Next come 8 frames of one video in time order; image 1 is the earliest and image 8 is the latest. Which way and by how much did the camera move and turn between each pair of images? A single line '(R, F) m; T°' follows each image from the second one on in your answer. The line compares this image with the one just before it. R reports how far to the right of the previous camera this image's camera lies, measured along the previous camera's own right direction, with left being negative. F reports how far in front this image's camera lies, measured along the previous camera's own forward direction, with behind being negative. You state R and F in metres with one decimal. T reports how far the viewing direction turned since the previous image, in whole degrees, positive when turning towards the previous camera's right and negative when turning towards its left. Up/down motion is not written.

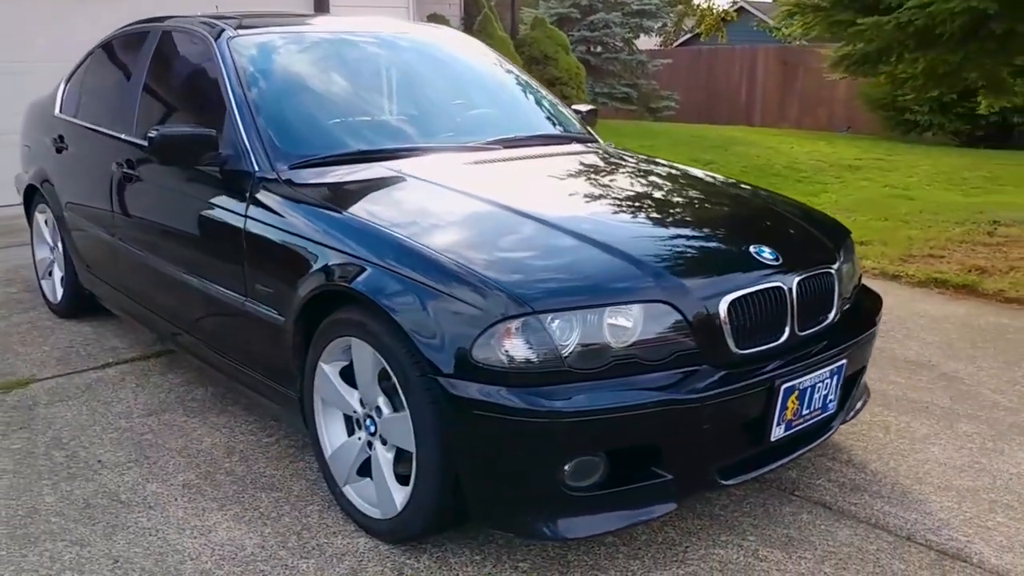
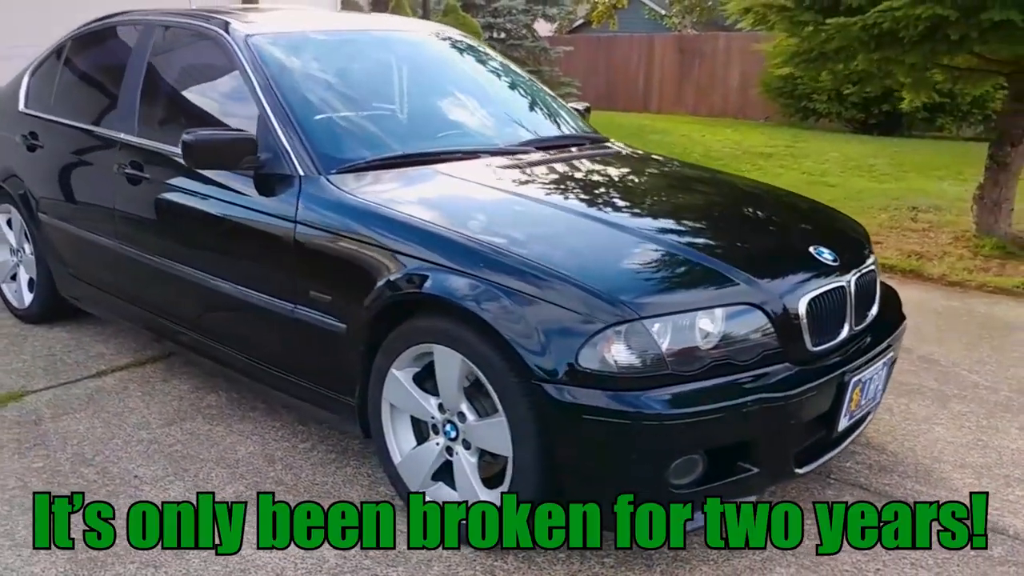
(-0.6, 0.0) m; +8°
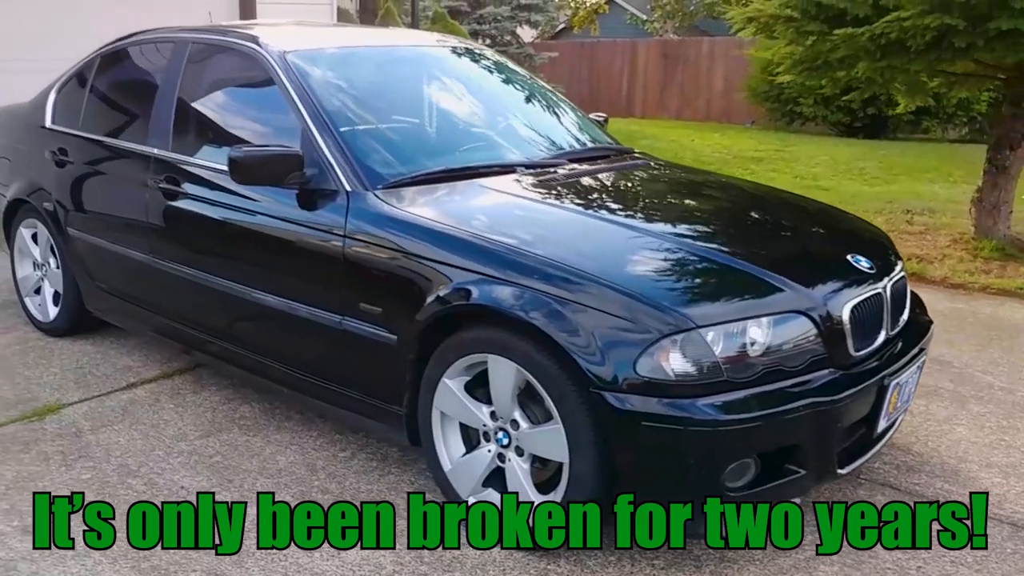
(-0.2, -0.1) m; +1°
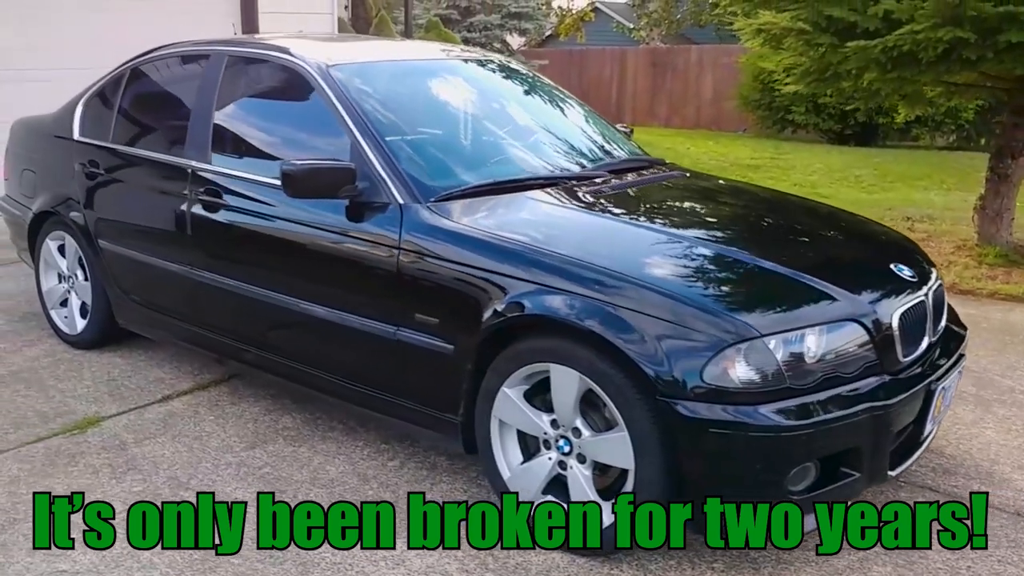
(-0.3, -0.1) m; +1°
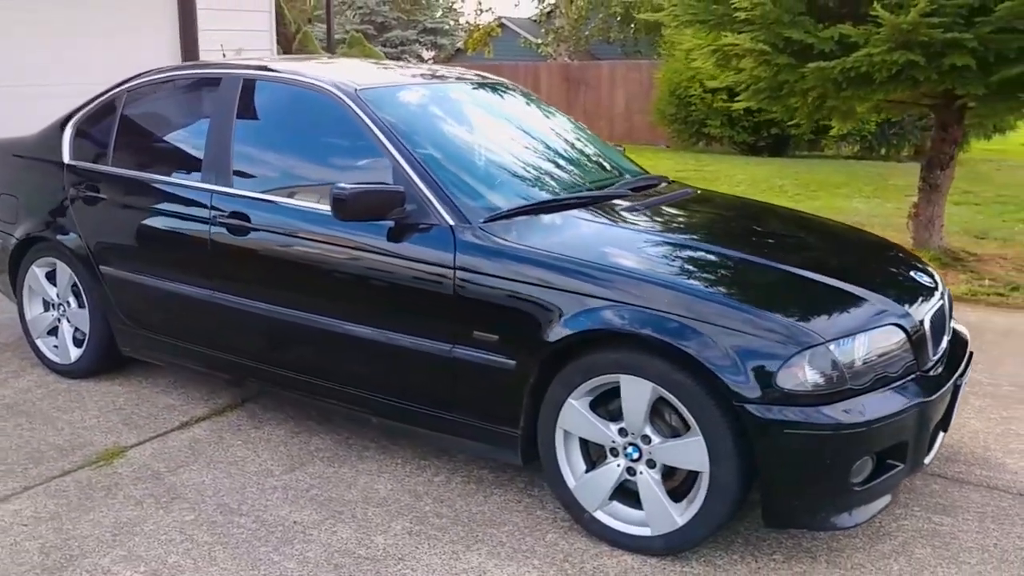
(-0.6, -0.1) m; +6°
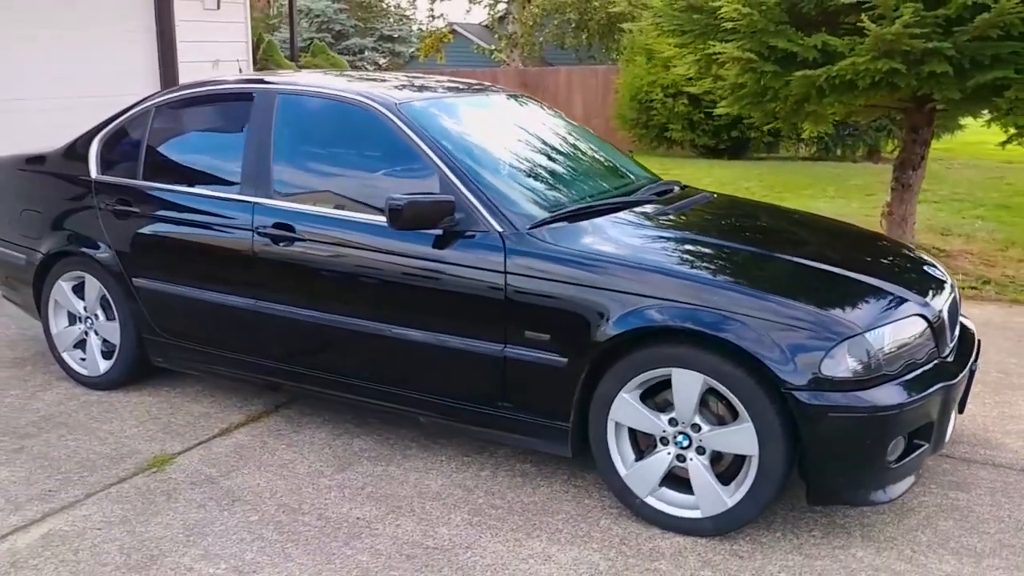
(-0.4, -0.2) m; +3°
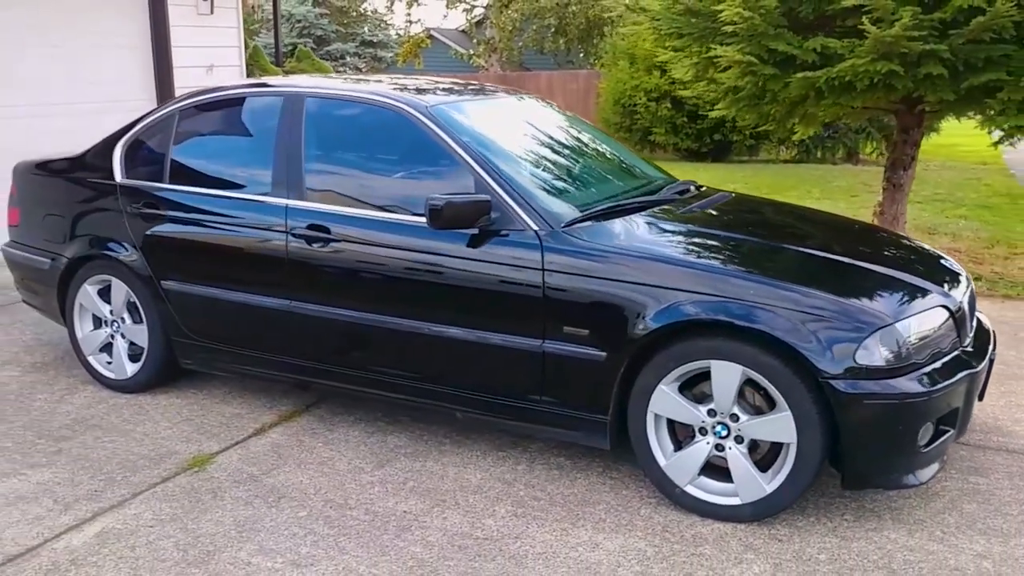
(-0.3, -0.1) m; +2°
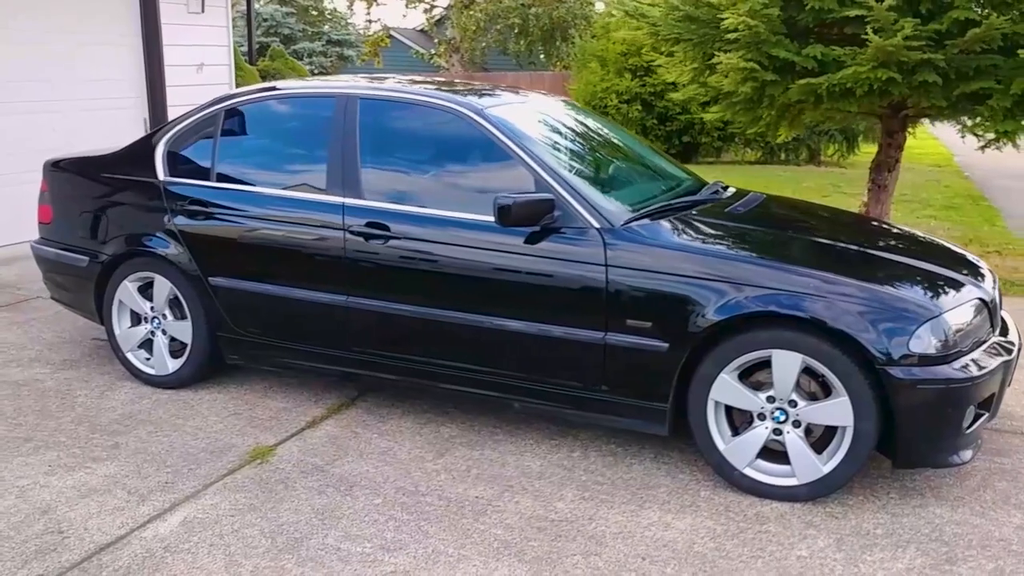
(-0.5, -0.2) m; +3°
